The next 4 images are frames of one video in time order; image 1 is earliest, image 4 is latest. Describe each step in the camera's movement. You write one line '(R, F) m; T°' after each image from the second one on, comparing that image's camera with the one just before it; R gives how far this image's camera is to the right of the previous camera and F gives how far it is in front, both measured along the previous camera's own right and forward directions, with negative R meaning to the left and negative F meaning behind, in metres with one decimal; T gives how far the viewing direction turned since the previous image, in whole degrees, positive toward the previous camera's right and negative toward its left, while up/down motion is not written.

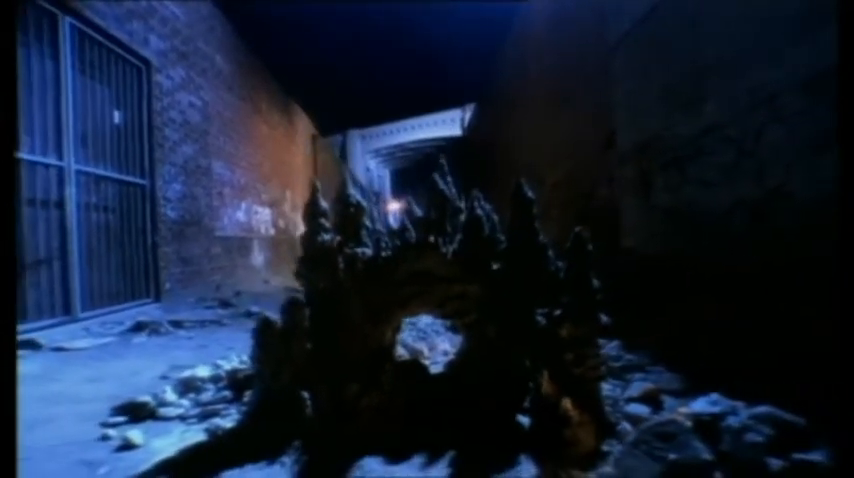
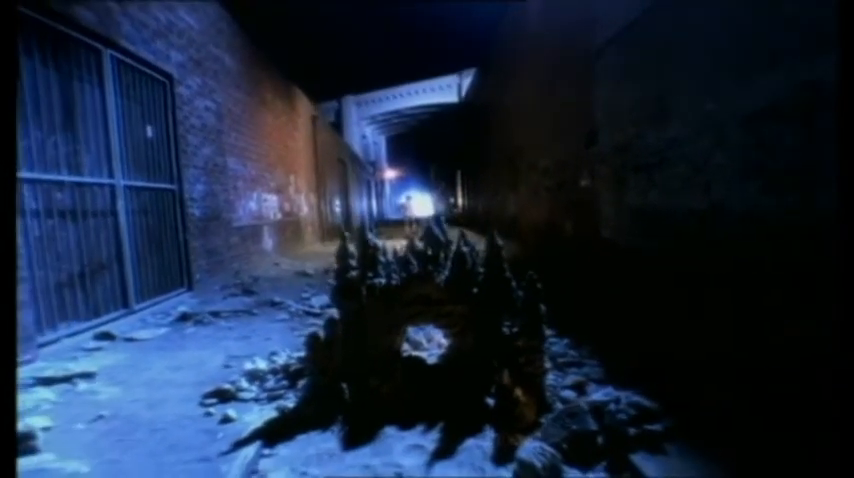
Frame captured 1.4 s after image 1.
(0.0, -0.6) m; 0°
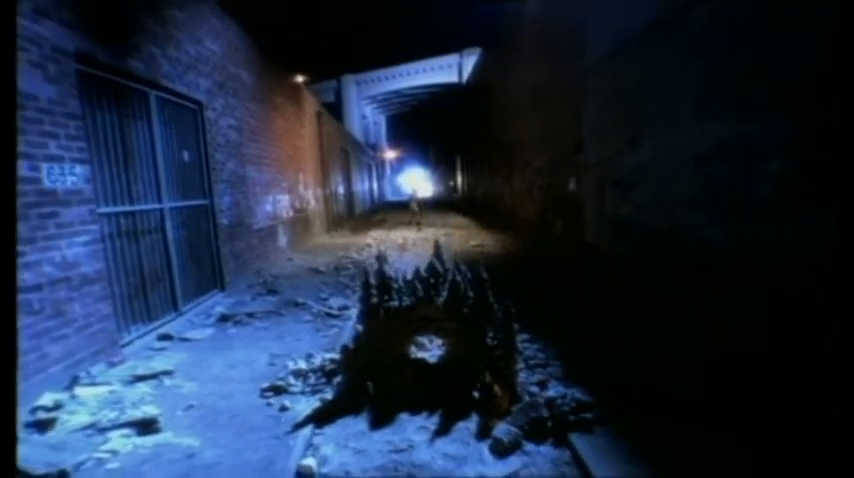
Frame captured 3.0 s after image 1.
(0.0, -0.7) m; 0°
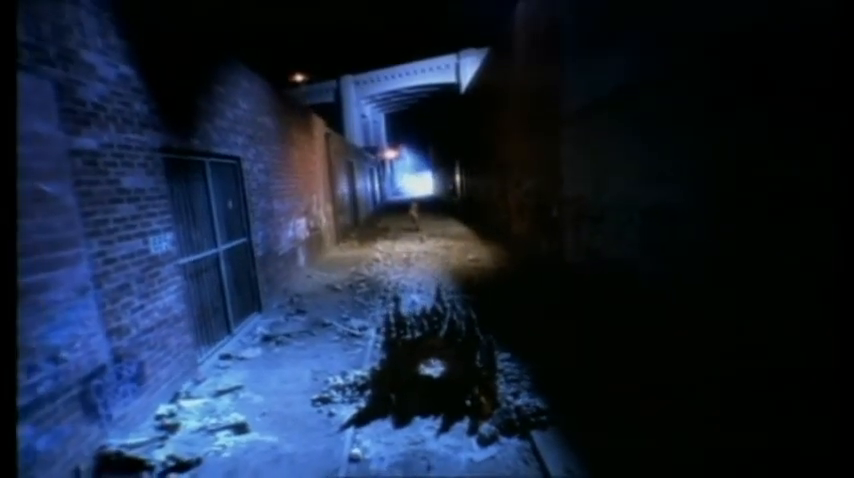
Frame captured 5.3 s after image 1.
(0.0, -1.0) m; 0°
